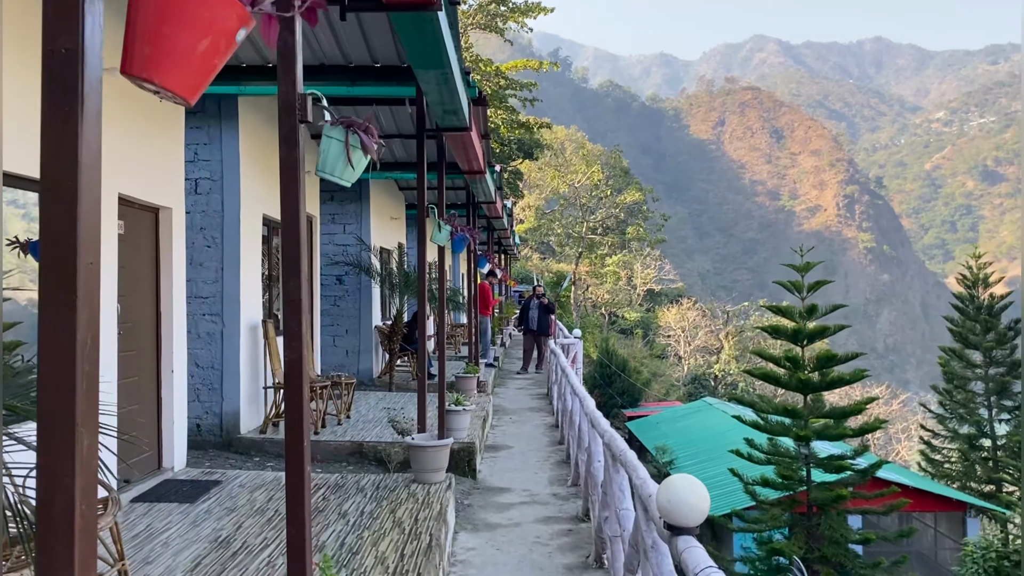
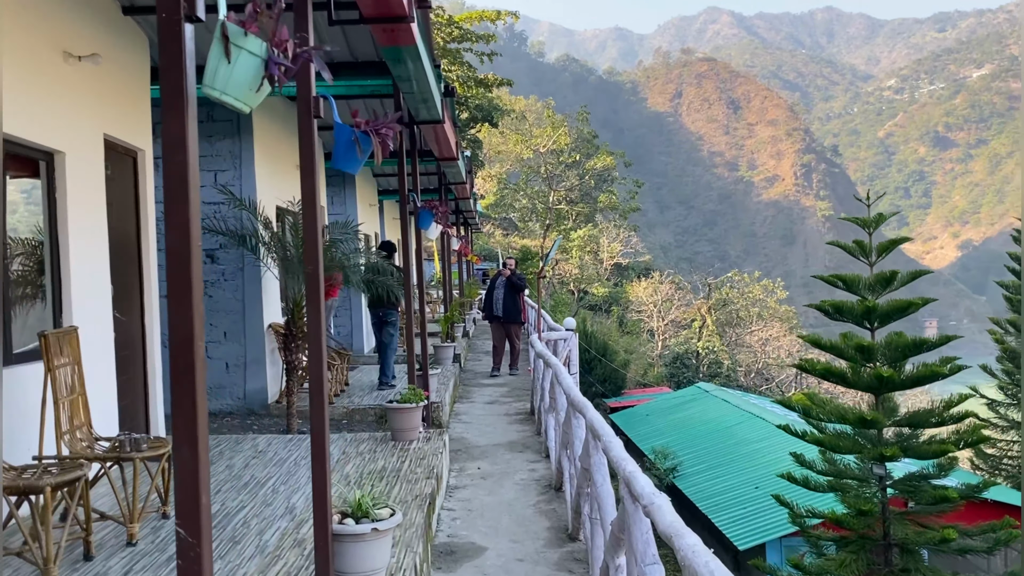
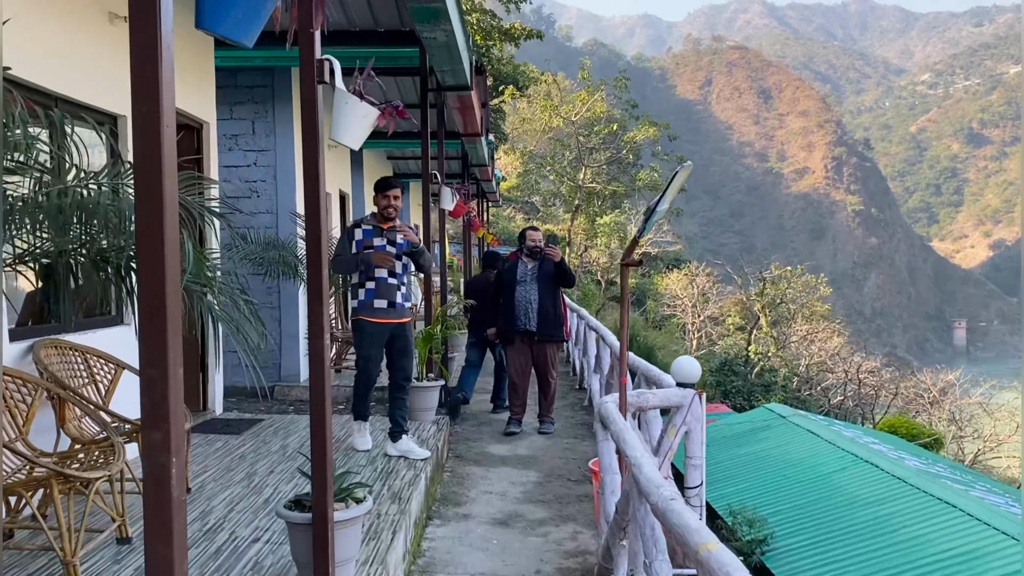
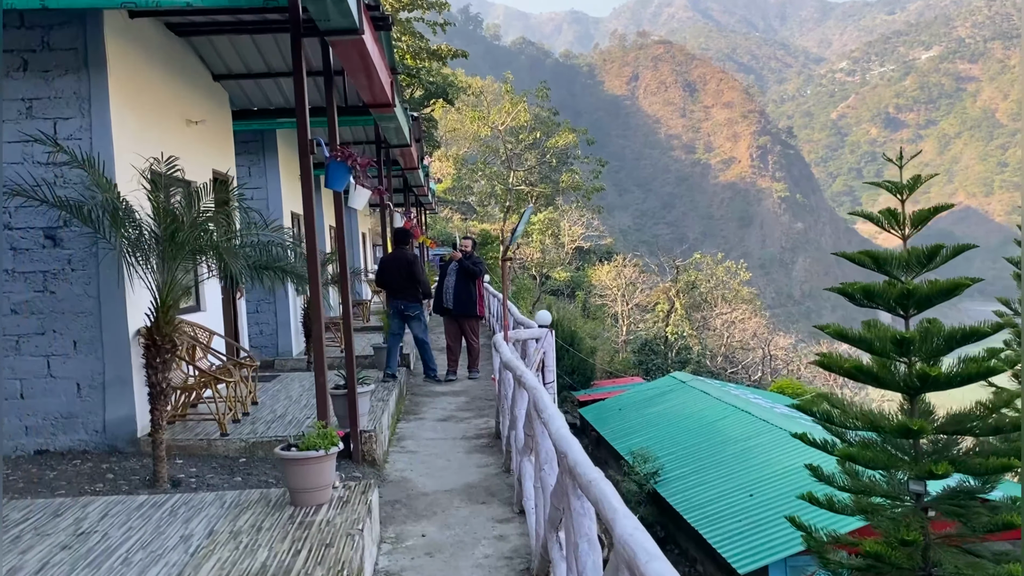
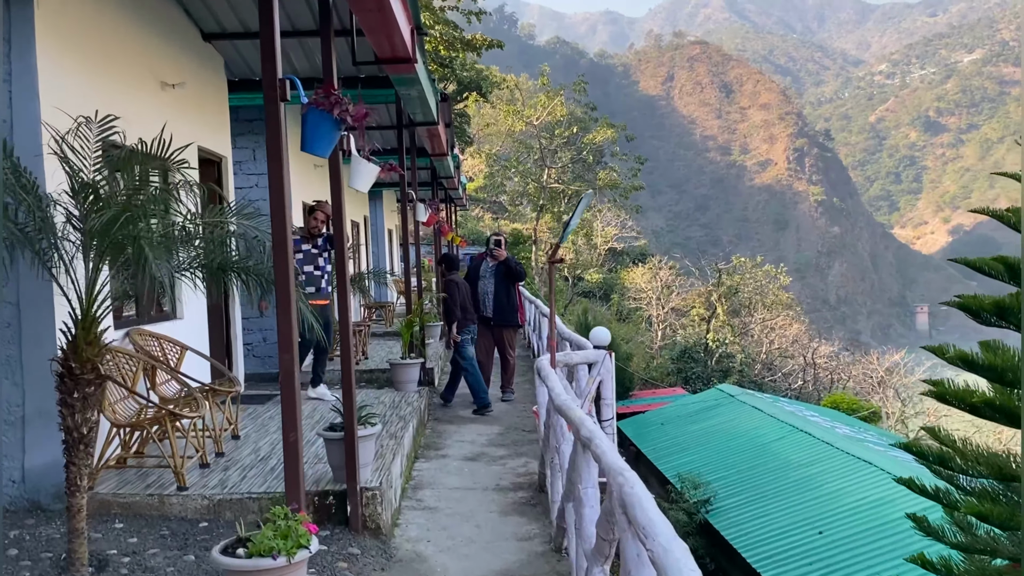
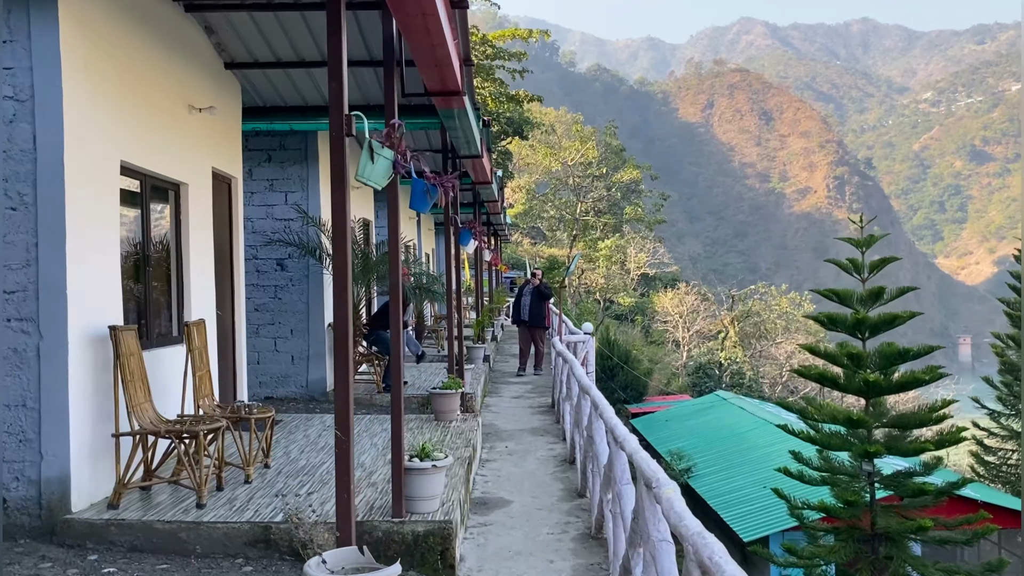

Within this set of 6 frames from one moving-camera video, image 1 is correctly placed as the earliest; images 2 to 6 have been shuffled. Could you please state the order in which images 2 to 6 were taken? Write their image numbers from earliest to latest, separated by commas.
6, 2, 4, 5, 3
